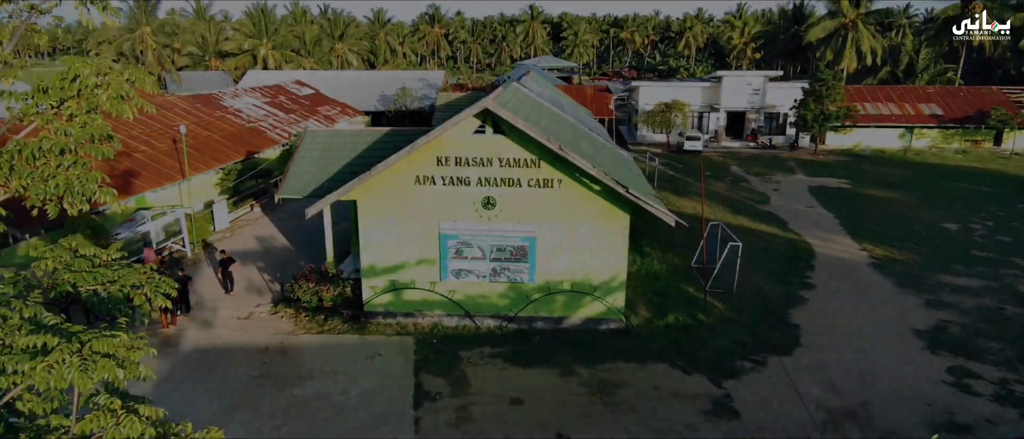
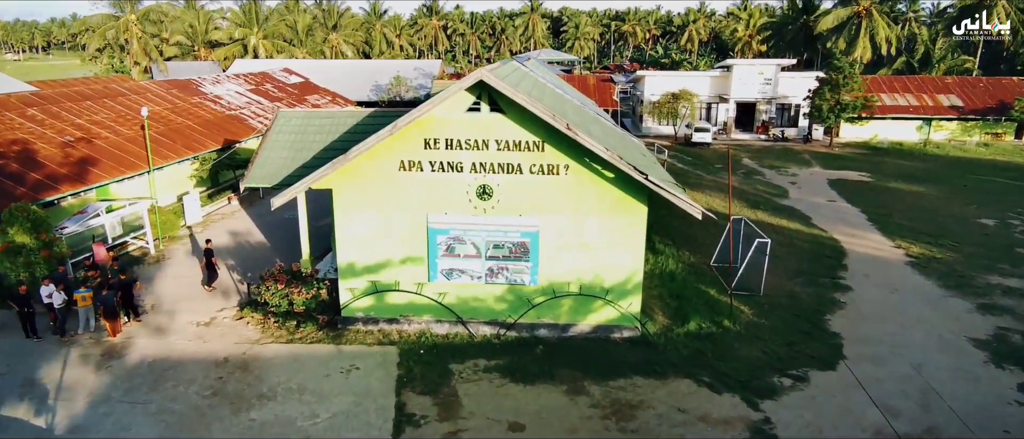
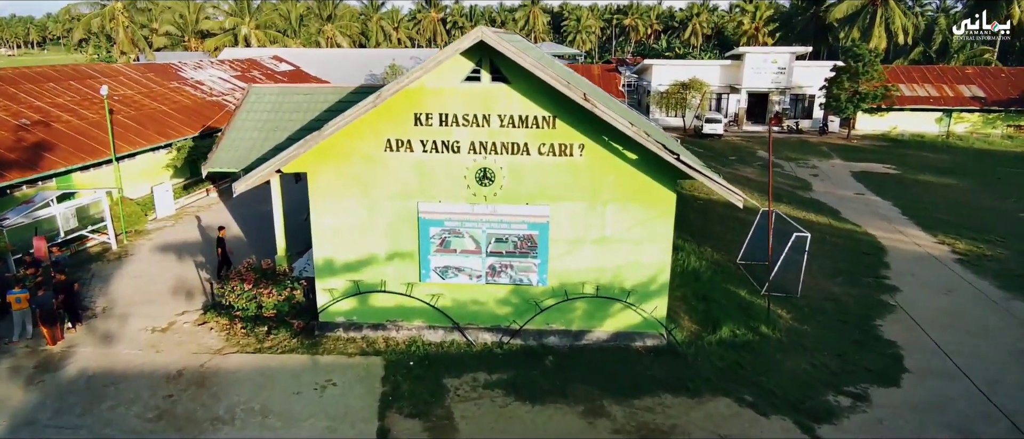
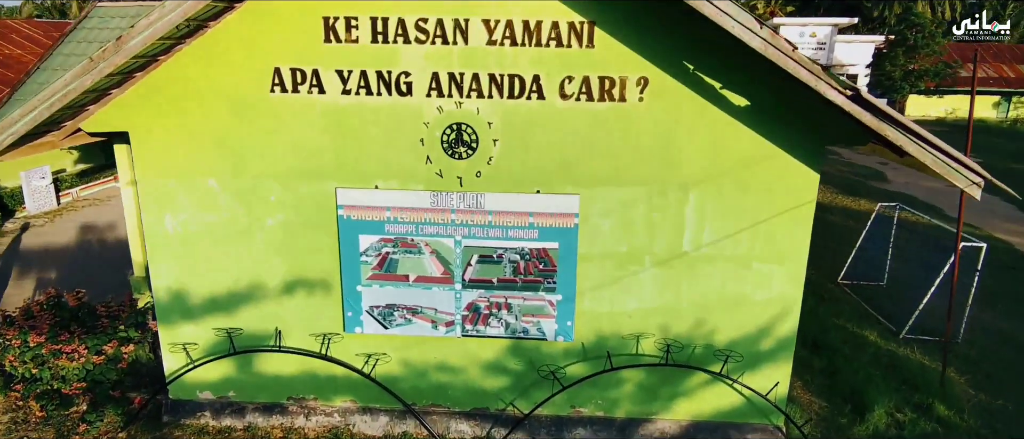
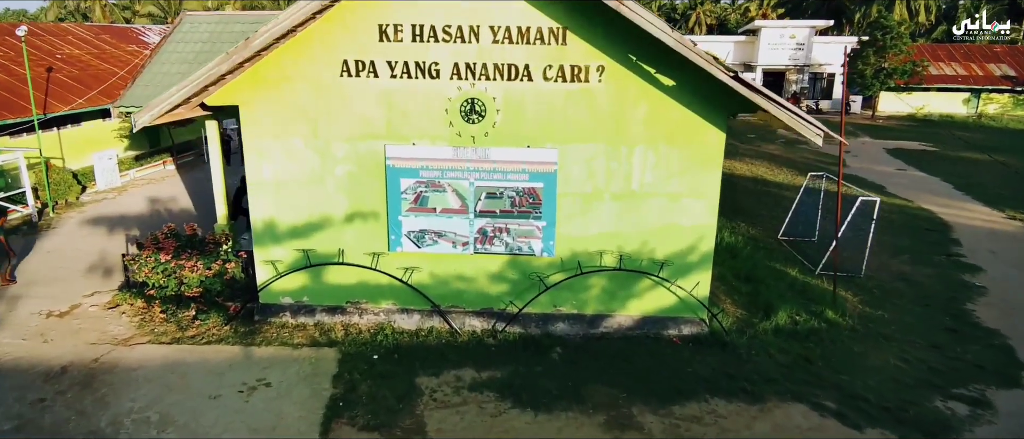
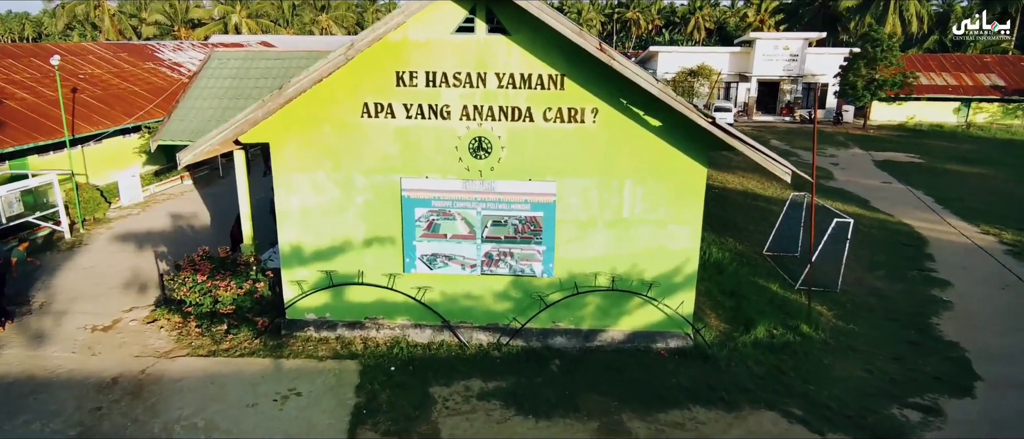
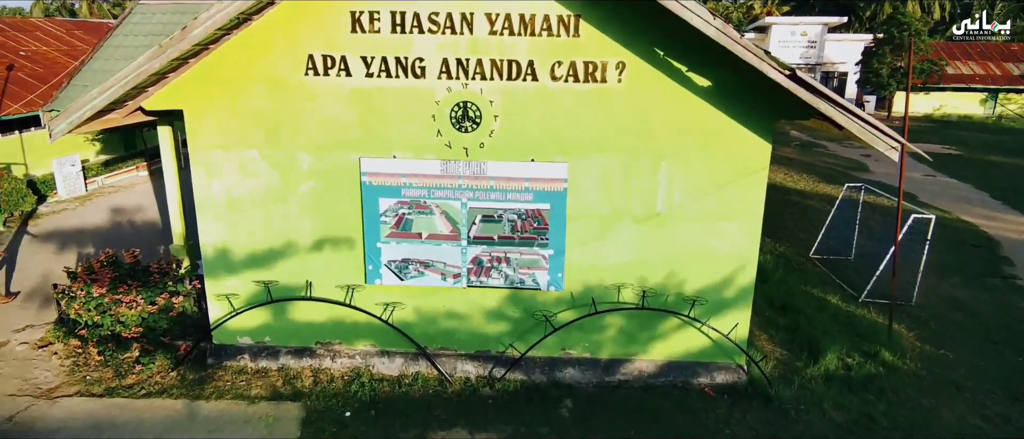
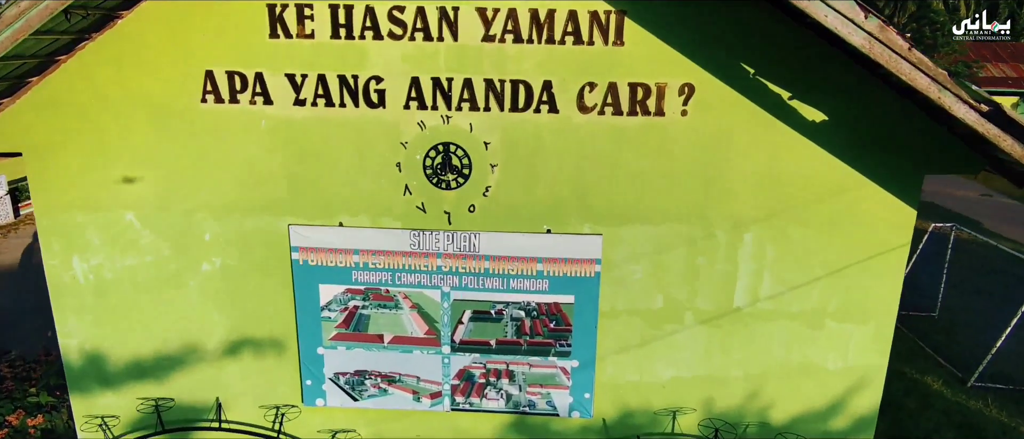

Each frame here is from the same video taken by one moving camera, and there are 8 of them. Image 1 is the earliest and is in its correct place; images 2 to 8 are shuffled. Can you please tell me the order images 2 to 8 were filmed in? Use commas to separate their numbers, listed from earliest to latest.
2, 3, 6, 5, 7, 4, 8
